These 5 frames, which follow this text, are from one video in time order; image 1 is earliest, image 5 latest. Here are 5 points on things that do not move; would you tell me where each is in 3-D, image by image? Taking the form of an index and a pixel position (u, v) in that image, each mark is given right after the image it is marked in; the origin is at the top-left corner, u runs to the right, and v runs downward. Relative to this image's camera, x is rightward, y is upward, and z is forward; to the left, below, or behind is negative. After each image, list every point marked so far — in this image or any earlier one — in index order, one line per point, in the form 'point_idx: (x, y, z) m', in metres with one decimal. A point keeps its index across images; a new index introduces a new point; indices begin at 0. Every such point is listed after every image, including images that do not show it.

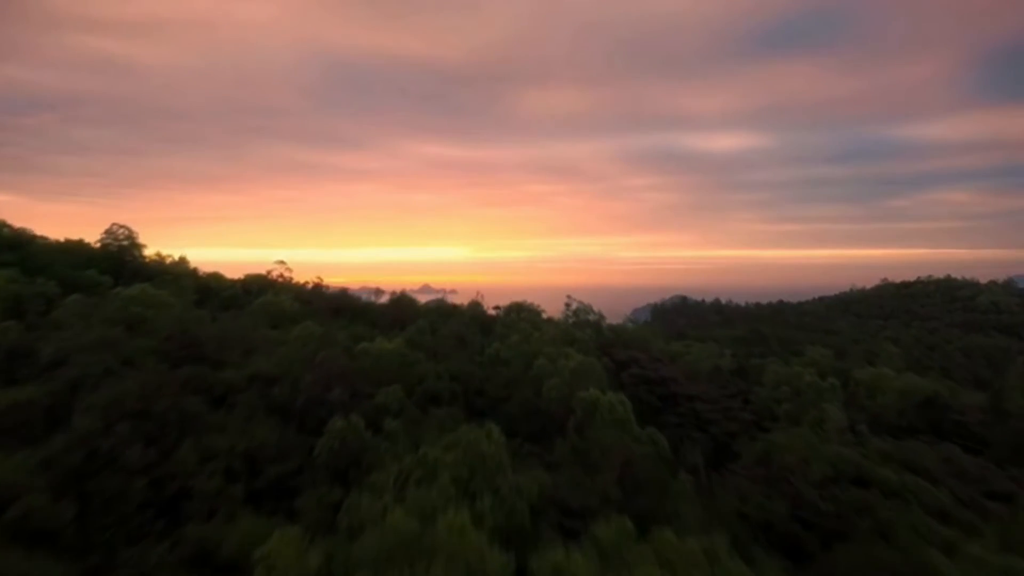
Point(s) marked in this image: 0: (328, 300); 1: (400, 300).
0: (-3.0, -0.2, +13.2) m
1: (-1.8, -0.2, +12.9) m
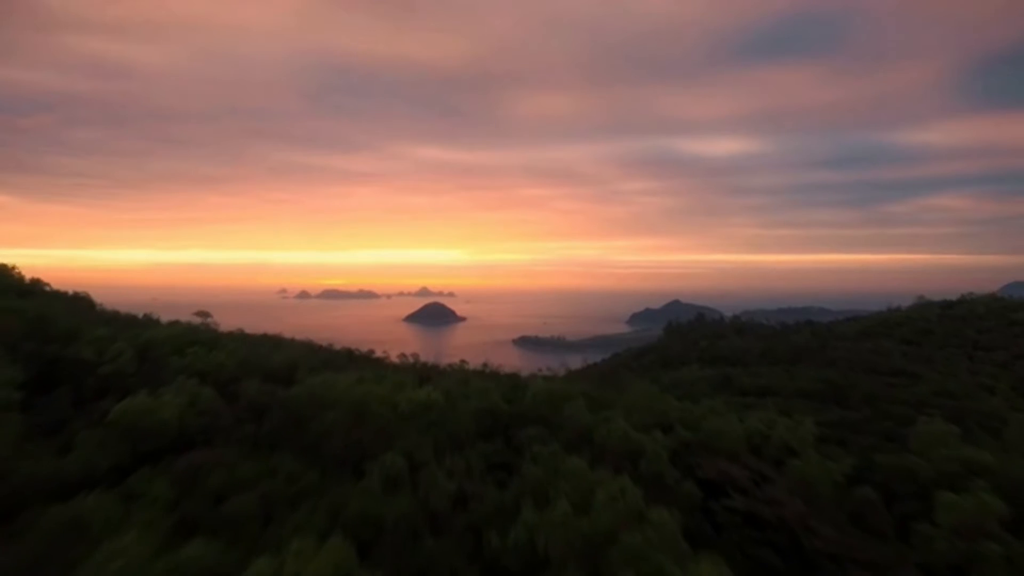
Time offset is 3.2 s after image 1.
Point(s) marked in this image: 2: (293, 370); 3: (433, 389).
0: (-2.7, -1.0, +8.6) m
1: (-1.5, -1.1, +8.3) m
2: (-2.8, -1.0, +10.0) m
3: (-0.9, -1.2, +9.3) m
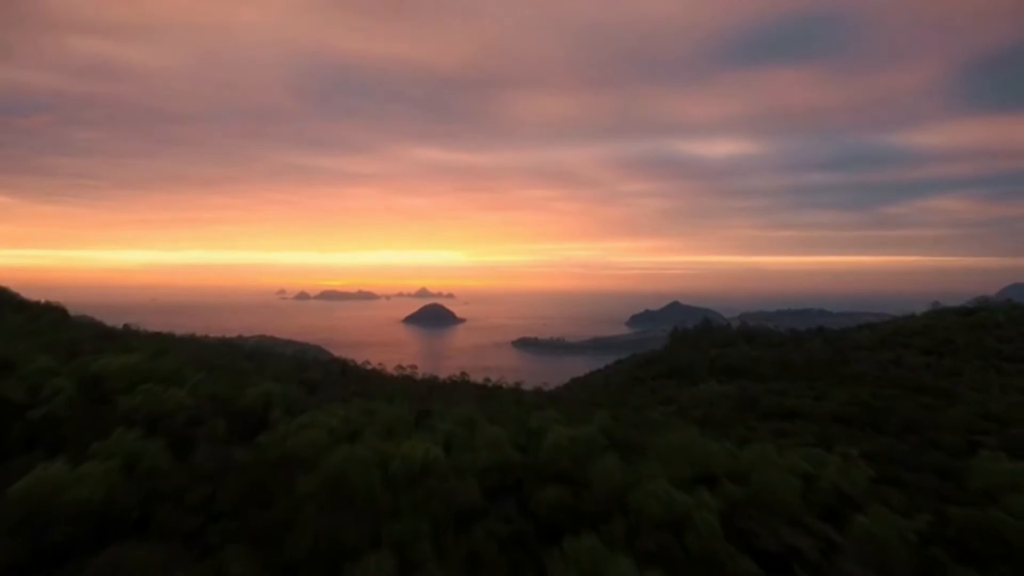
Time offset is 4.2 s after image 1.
0: (-2.6, -1.3, +7.1) m
1: (-1.4, -1.3, +6.8) m
2: (-2.6, -1.3, +8.5) m
3: (-0.8, -1.5, +7.8) m
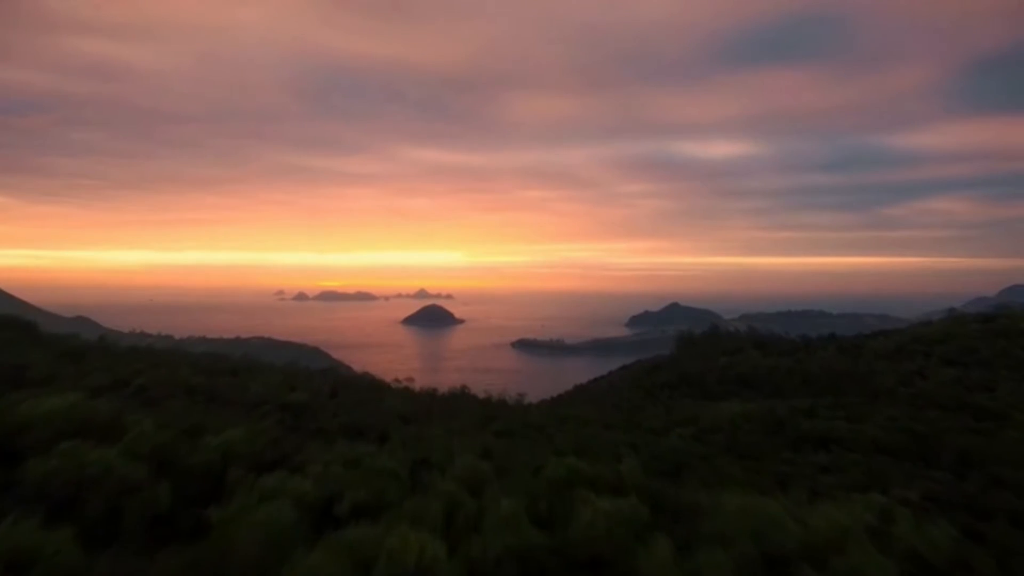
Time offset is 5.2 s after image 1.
0: (-2.4, -1.5, +5.4) m
1: (-1.2, -1.6, +5.1) m
2: (-2.5, -1.5, +6.8) m
3: (-0.6, -1.7, +6.1) m
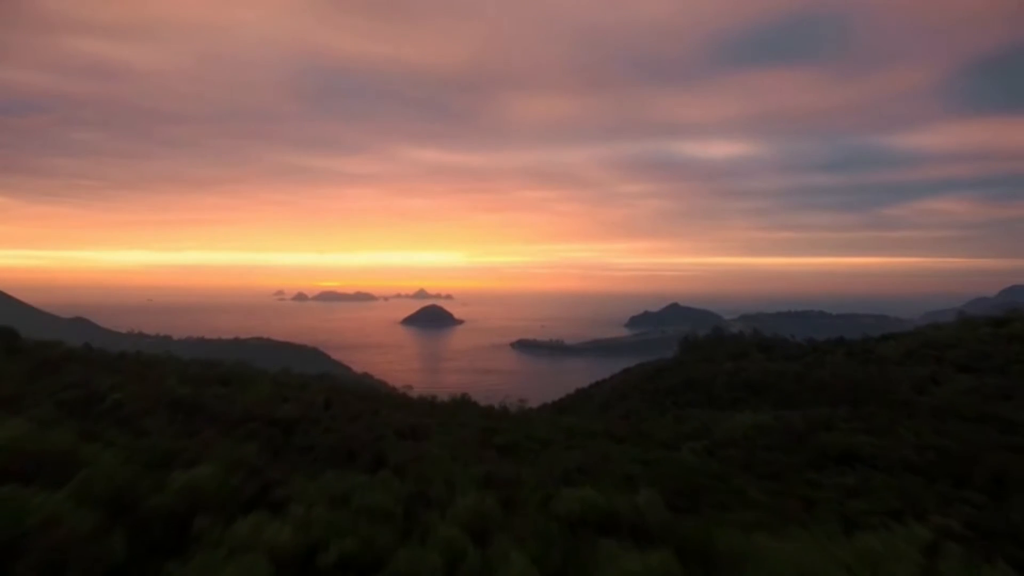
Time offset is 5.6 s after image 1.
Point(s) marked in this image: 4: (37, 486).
0: (-2.4, -1.7, +4.5) m
1: (-1.1, -1.7, +4.2) m
2: (-2.4, -1.7, +5.9) m
3: (-0.5, -1.9, +5.2) m
4: (-3.4, -1.4, +5.5) m
